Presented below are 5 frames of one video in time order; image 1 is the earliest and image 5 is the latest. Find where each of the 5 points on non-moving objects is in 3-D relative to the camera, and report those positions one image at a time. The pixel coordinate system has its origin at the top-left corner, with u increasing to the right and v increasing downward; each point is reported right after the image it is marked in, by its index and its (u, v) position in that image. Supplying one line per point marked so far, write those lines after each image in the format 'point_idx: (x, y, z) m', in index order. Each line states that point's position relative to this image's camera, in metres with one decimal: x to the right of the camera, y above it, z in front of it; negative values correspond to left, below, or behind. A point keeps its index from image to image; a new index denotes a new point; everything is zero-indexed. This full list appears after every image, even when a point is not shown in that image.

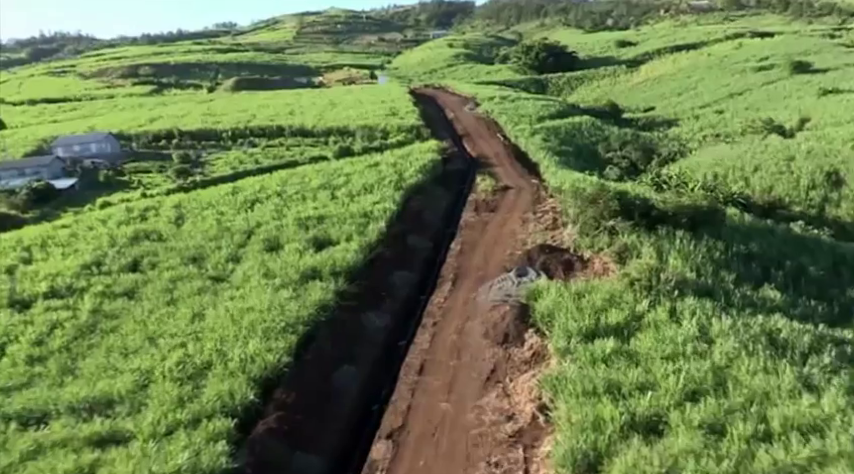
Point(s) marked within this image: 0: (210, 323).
0: (-5.1, -2.0, +19.0) m
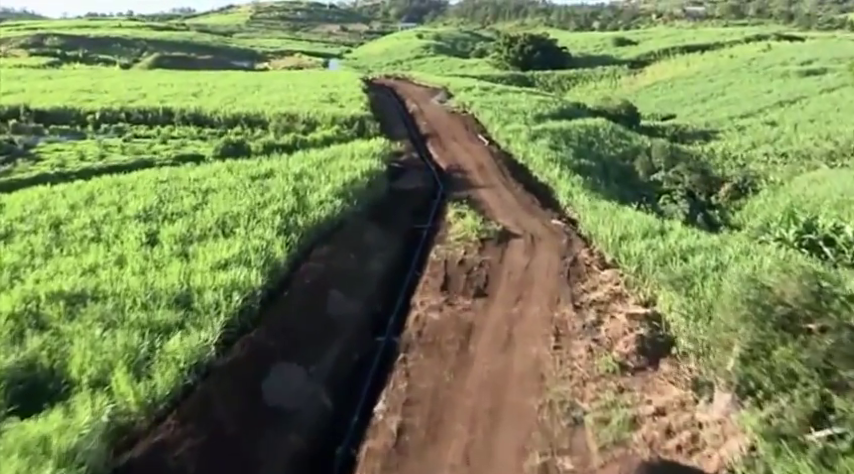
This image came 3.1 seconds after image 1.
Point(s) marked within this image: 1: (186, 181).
0: (-6.2, -3.4, +3.0) m
1: (-5.8, +1.3, +19.7) m
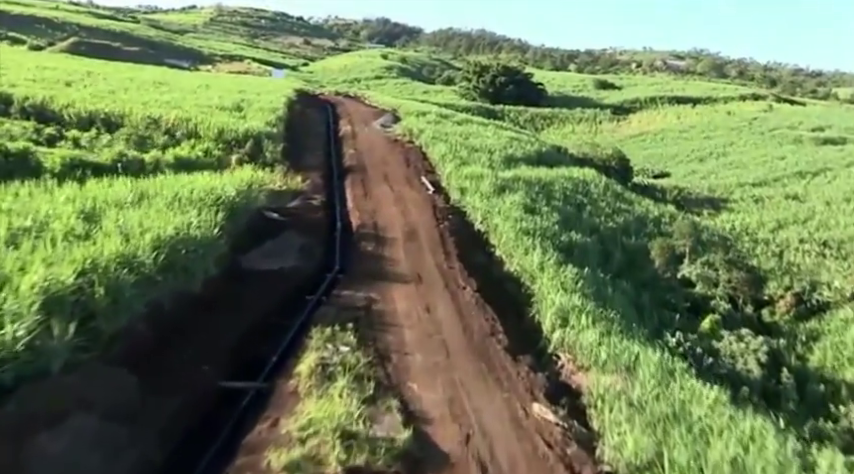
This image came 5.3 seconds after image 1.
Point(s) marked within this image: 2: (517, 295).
0: (-7.3, -4.0, -7.3) m
1: (-7.4, +0.2, +9.5) m
2: (+1.4, -0.9, +12.9) m
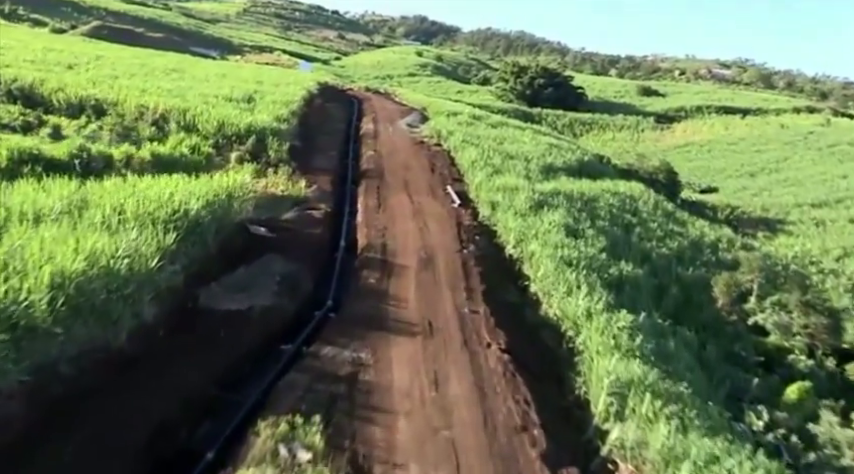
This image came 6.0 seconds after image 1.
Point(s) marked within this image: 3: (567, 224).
0: (-8.0, -4.1, -9.8) m
1: (-7.3, +0.1, +6.9) m
2: (+1.6, -1.4, +10.0) m
3: (+2.7, +0.2, +16.0) m
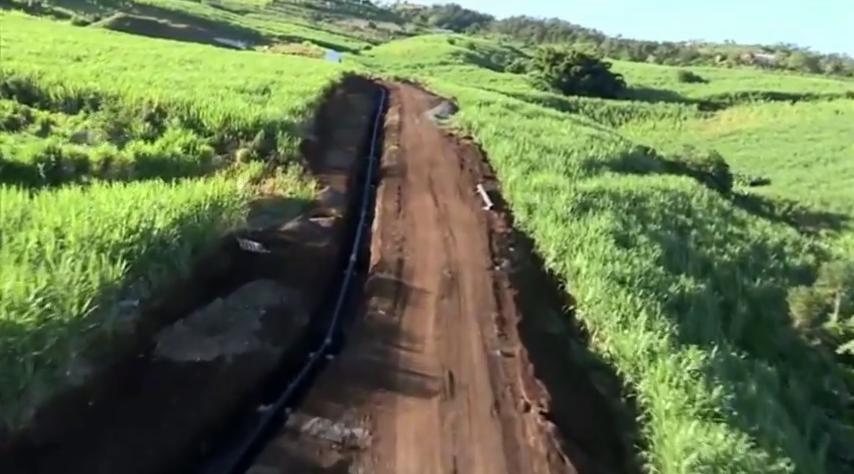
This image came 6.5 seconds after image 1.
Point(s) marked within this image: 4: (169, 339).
0: (-8.6, -4.6, -11.5) m
1: (-7.3, -0.2, +5.2) m
2: (+1.8, -1.6, +7.9) m
3: (+3.2, +0.1, +13.8) m
4: (-2.3, -0.9, +7.3) m
